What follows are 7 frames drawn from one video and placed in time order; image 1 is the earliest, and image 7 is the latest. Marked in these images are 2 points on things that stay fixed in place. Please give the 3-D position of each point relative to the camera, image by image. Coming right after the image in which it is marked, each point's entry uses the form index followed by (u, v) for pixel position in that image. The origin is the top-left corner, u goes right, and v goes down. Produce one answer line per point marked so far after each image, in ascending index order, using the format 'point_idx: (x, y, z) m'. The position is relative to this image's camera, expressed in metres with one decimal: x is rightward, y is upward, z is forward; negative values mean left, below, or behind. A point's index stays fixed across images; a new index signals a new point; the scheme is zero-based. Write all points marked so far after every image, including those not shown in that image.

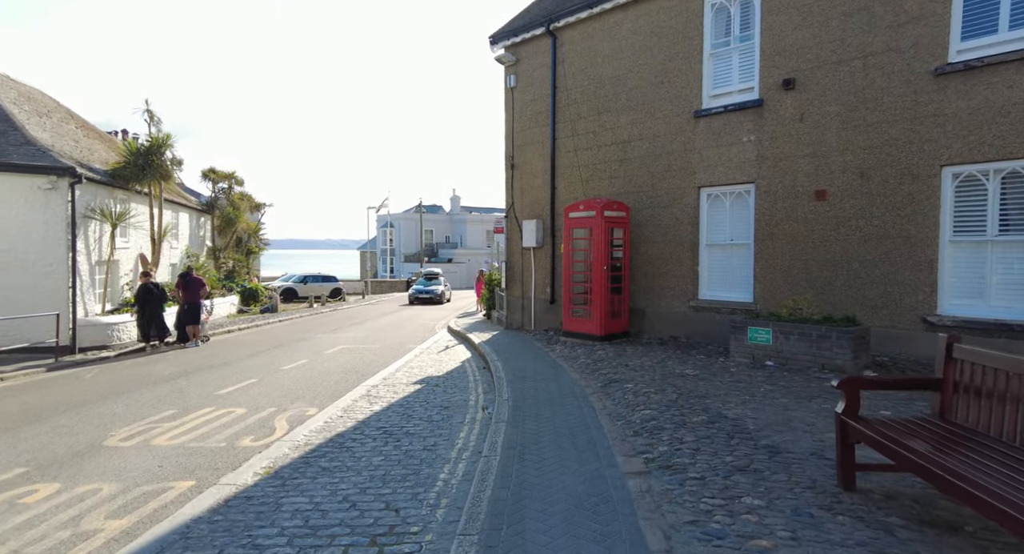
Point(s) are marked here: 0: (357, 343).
0: (-3.7, -1.6, +14.1) m
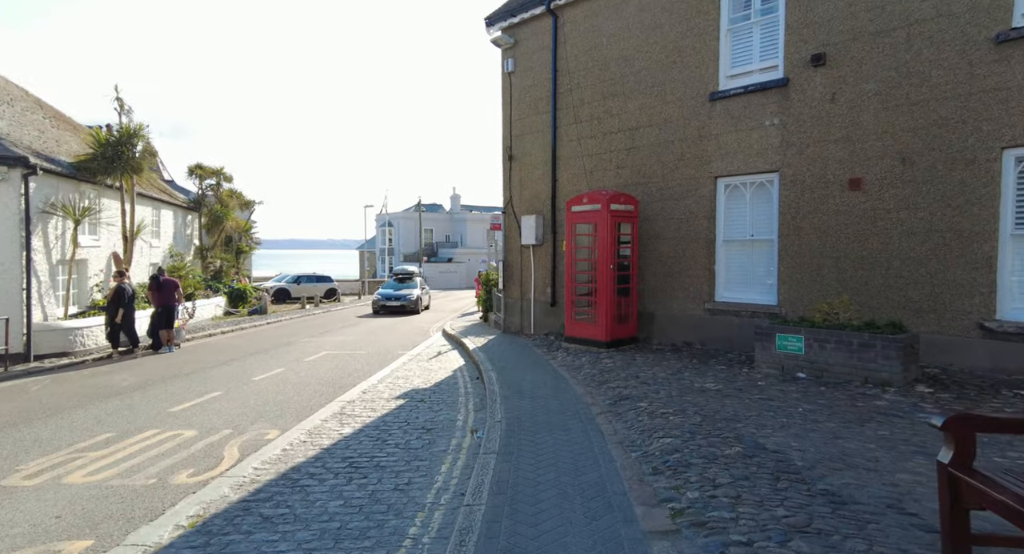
0: (-3.8, -1.6, +13.1) m
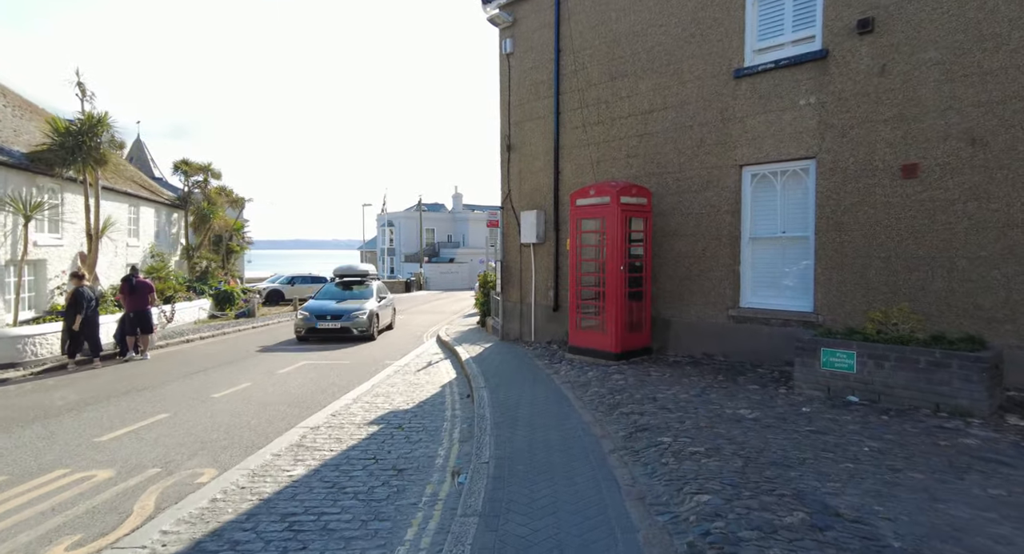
0: (-3.8, -1.6, +11.9) m
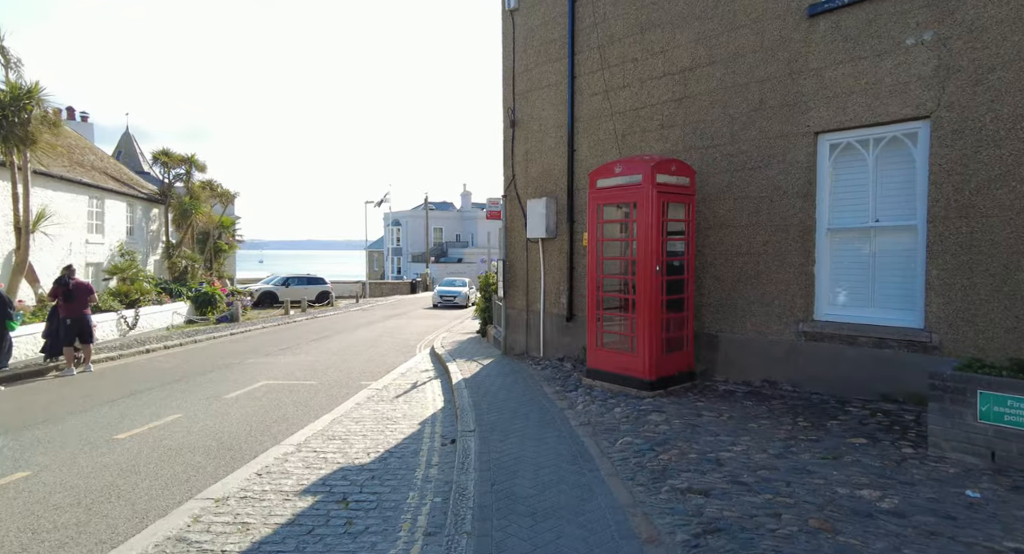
0: (-3.7, -1.7, +10.0) m
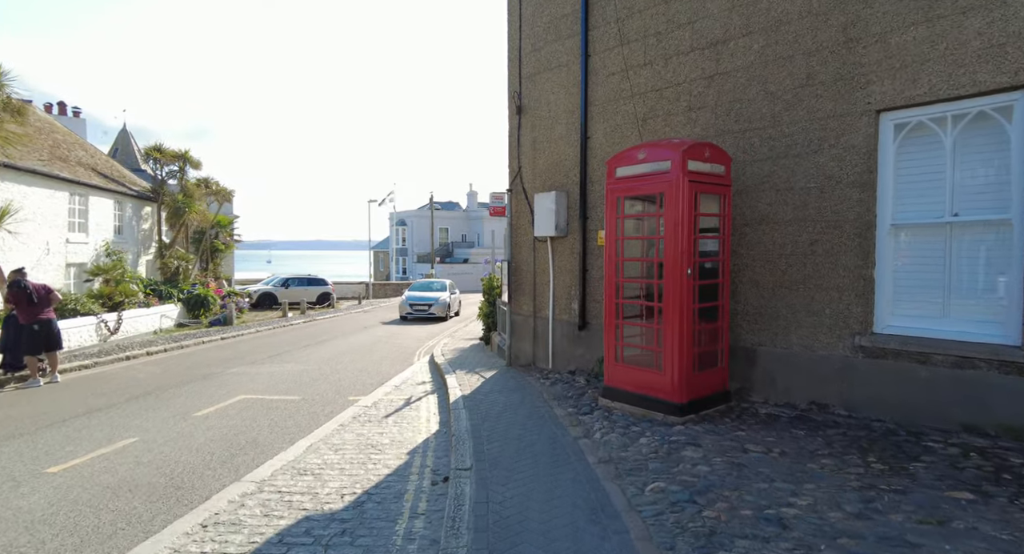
0: (-3.6, -1.7, +9.0) m
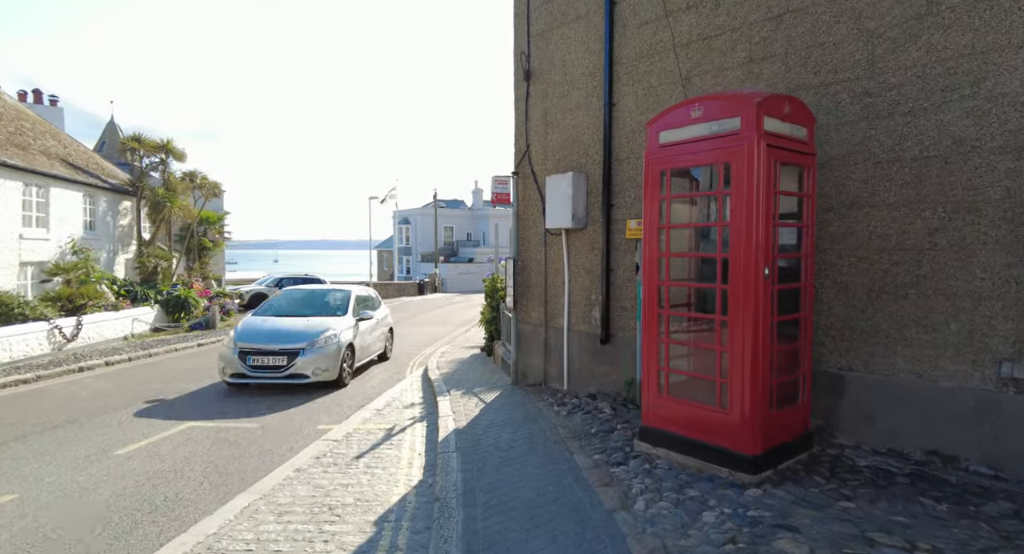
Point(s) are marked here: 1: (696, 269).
0: (-3.5, -1.7, +7.4) m
1: (+1.4, +0.1, +4.6) m
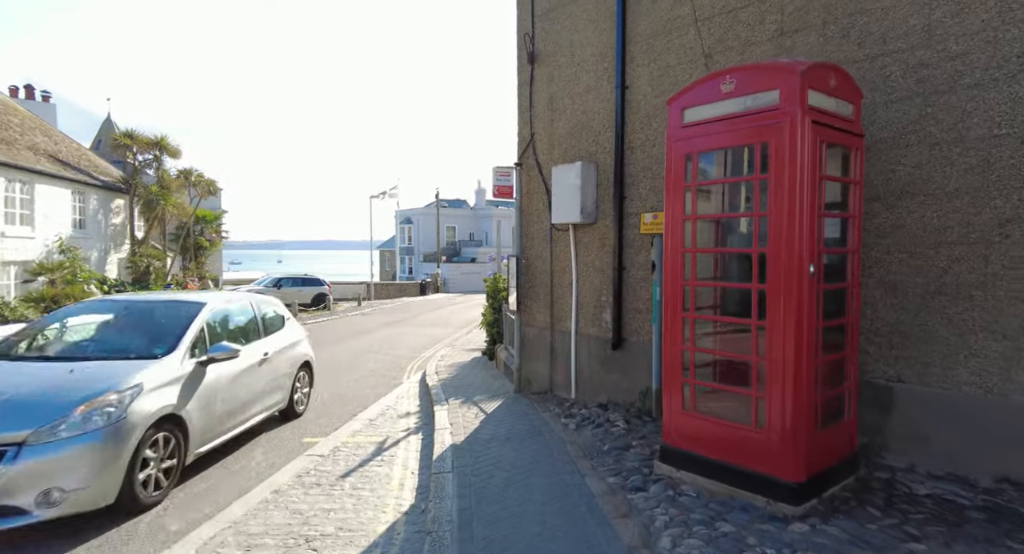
0: (-3.5, -1.7, +6.9) m
1: (+1.5, +0.1, +4.0) m
